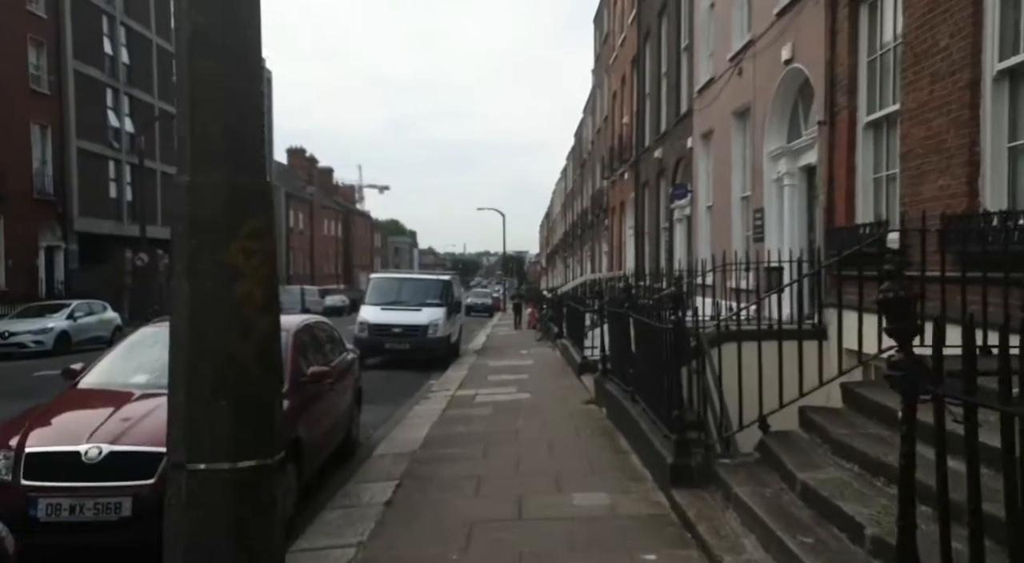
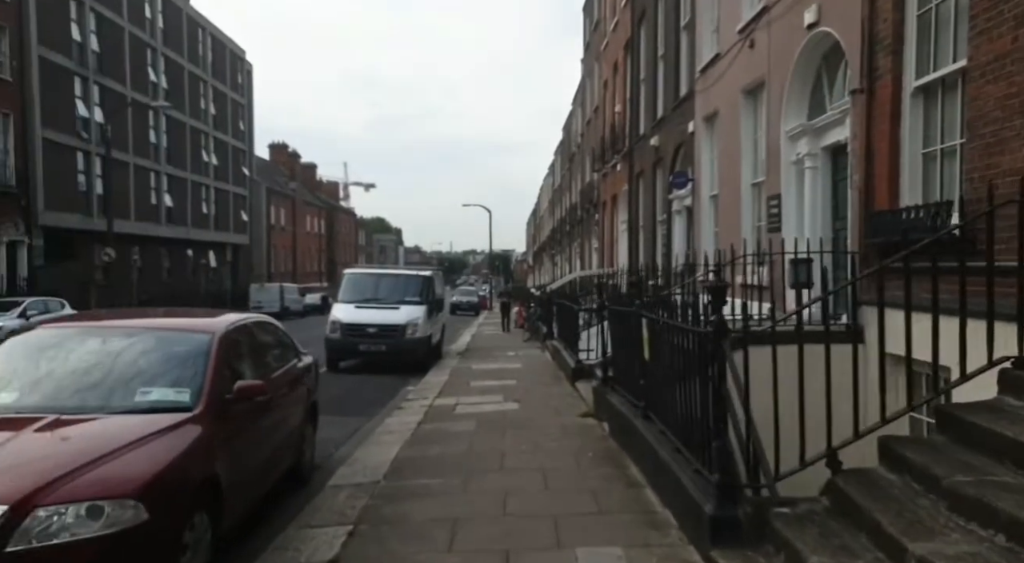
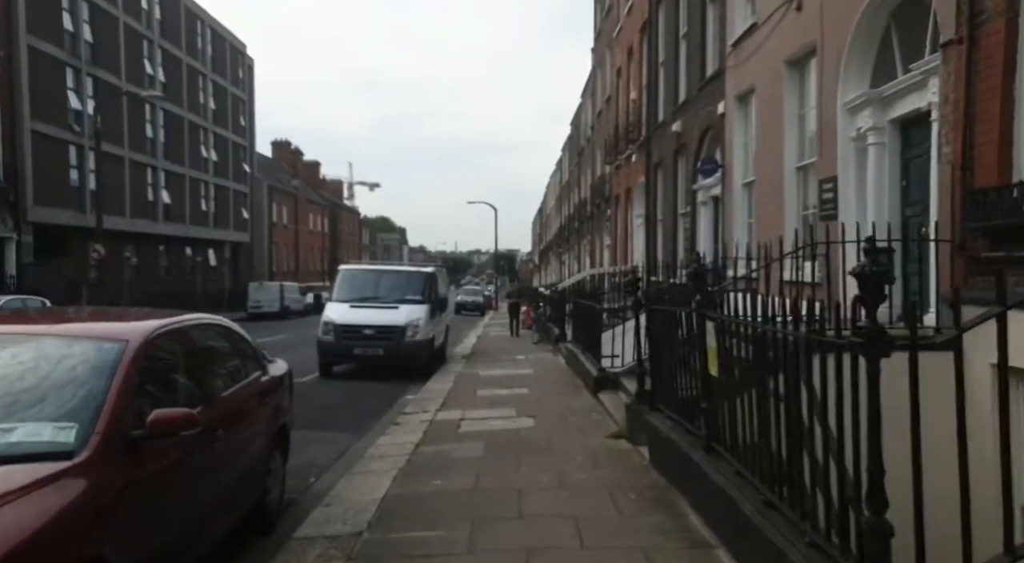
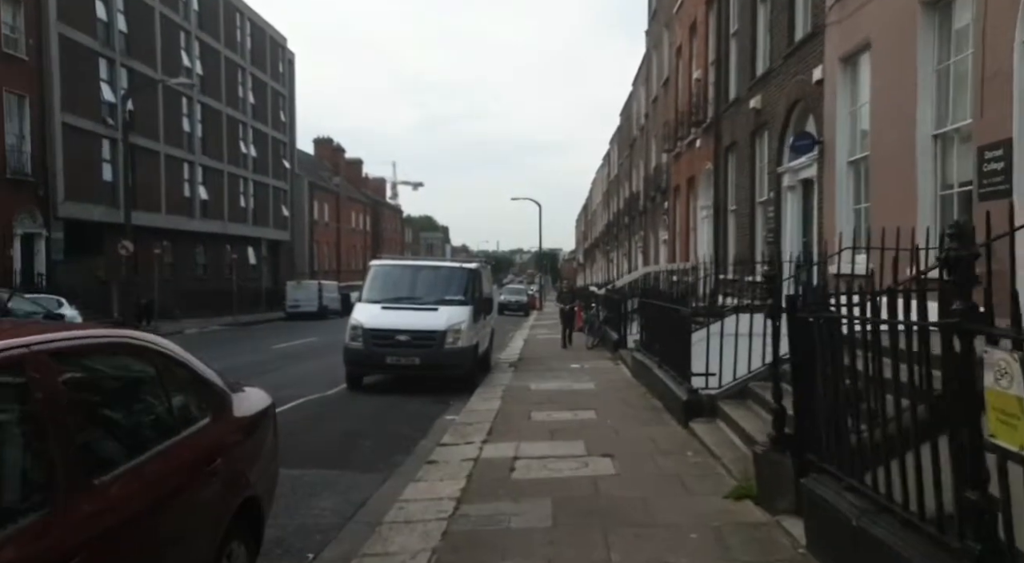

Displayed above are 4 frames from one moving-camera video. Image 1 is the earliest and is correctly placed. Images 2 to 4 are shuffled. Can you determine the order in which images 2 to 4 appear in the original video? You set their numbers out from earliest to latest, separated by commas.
2, 3, 4
